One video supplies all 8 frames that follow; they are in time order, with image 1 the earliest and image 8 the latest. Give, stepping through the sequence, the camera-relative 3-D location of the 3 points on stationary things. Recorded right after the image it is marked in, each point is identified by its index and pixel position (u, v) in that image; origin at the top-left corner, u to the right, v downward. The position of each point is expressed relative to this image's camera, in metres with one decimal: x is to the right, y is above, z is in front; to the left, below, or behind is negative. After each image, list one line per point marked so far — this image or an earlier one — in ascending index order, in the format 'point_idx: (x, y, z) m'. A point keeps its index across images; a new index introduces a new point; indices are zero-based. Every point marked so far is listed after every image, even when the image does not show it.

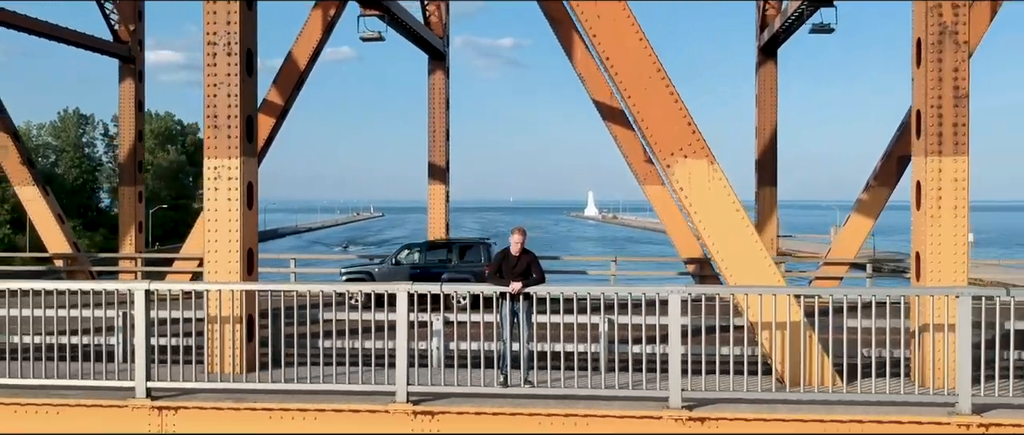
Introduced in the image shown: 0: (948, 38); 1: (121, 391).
0: (+2.8, +1.1, +5.0) m
1: (-2.4, -1.1, +5.0) m
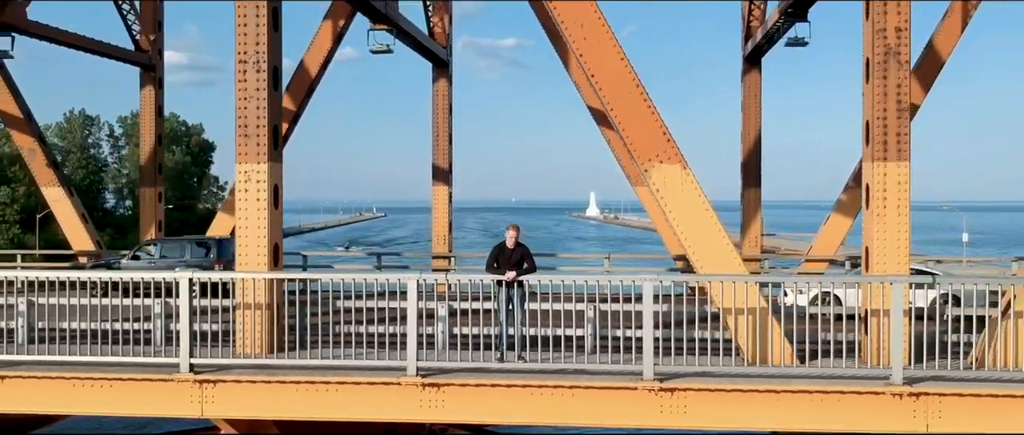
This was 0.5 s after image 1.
0: (+2.7, +1.1, +5.7) m
1: (-2.5, -1.1, +5.7) m
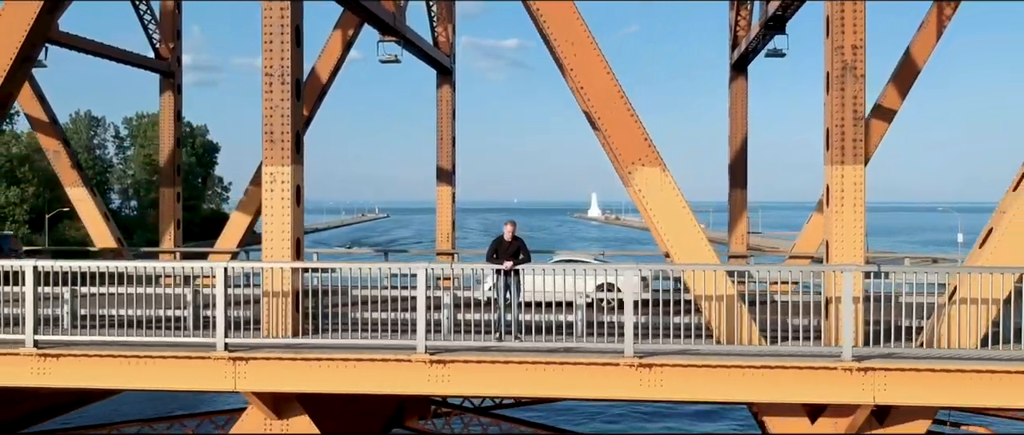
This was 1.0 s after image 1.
0: (+2.7, +1.2, +6.4) m
1: (-2.5, -1.0, +6.4) m
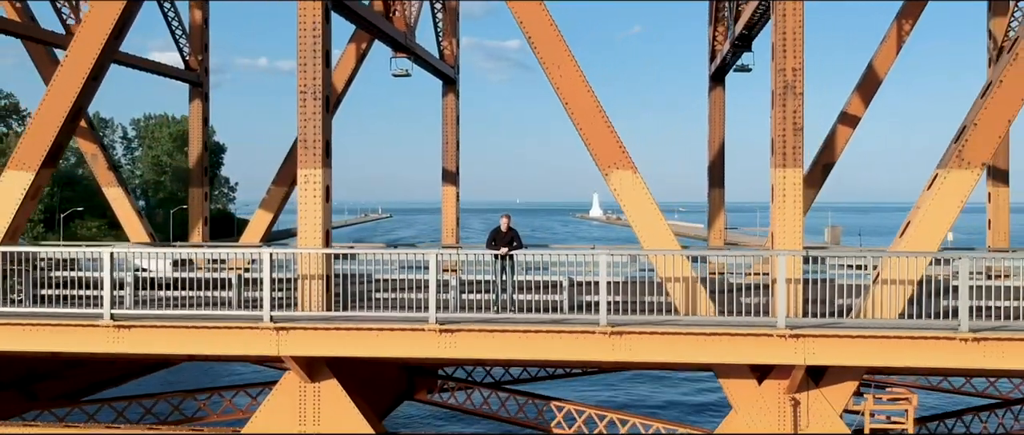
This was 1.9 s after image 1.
0: (+2.7, +1.2, +7.6) m
1: (-2.5, -1.0, +7.6) m
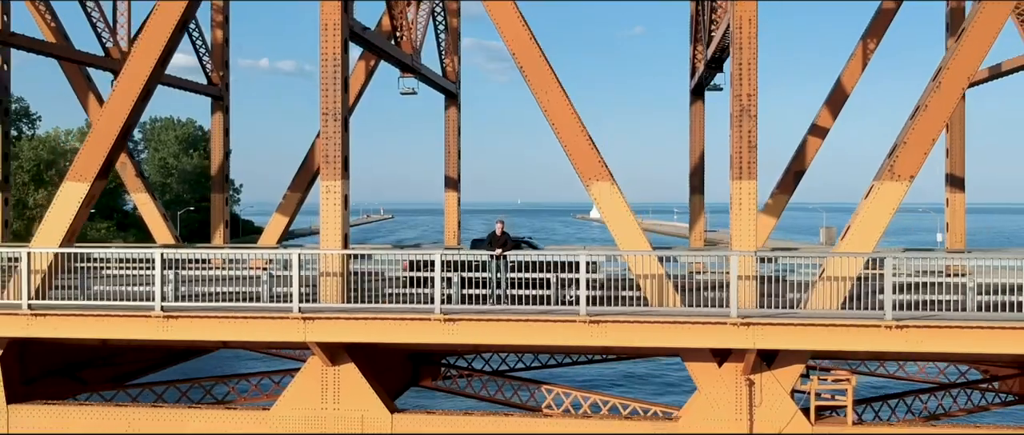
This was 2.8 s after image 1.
0: (+2.6, +1.2, +8.8) m
1: (-2.6, -1.1, +8.9) m
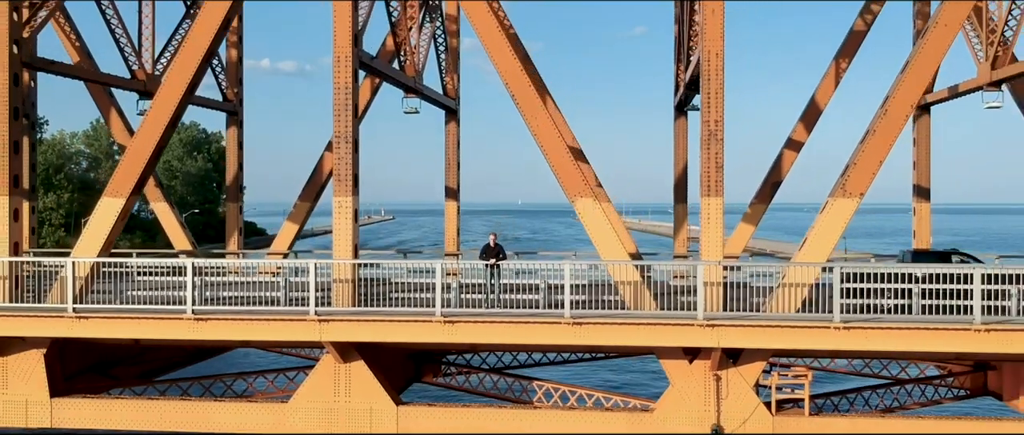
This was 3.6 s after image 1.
0: (+2.5, +1.0, +9.9) m
1: (-2.7, -1.2, +9.9) m
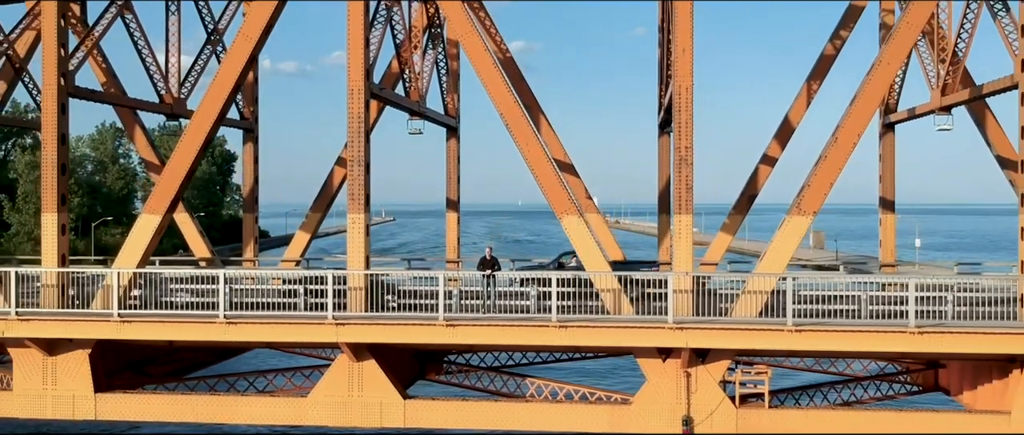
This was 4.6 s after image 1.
0: (+2.4, +0.8, +11.2) m
1: (-2.8, -1.4, +11.3) m
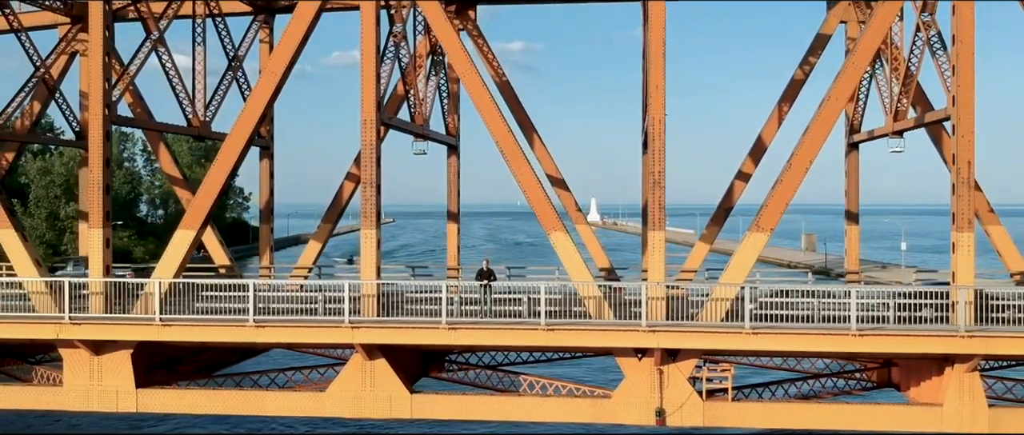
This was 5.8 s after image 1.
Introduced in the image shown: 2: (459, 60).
0: (+2.3, +0.5, +12.7) m
1: (-2.9, -1.7, +12.8) m
2: (-0.9, +2.6, +13.2) m
